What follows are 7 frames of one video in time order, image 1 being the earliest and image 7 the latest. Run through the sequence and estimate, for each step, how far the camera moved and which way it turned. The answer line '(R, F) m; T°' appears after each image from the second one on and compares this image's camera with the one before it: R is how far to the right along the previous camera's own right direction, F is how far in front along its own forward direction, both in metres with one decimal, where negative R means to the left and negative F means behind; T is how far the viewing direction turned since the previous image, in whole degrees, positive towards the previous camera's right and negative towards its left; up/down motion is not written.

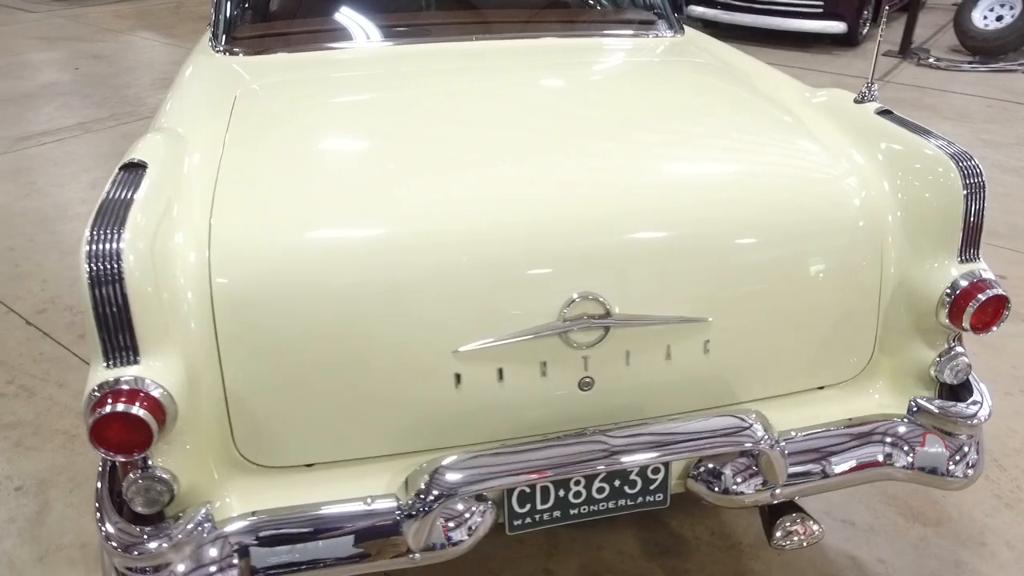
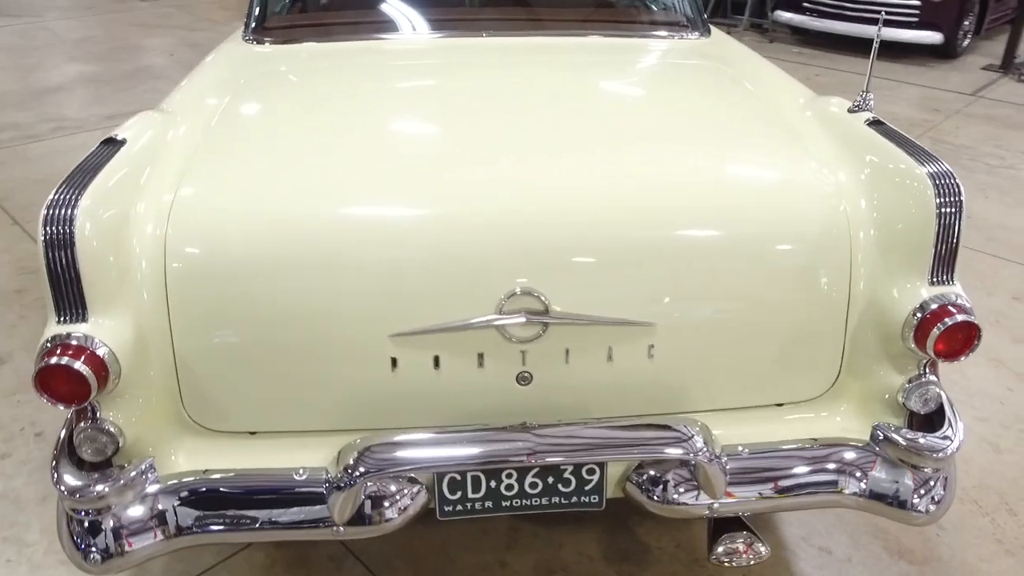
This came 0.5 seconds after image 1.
(+0.3, 0.0) m; -7°
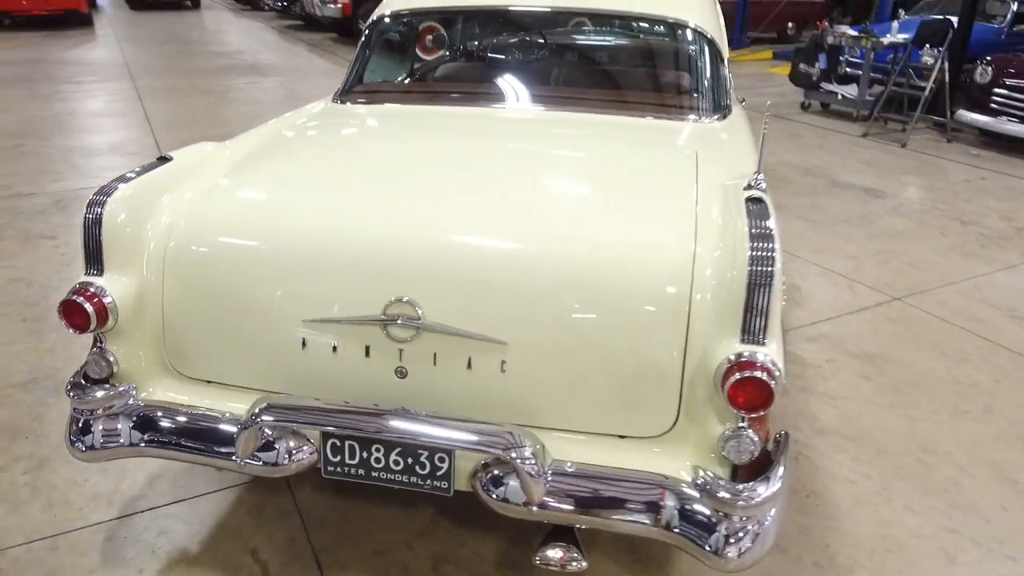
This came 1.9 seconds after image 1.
(+0.7, -0.2) m; -16°
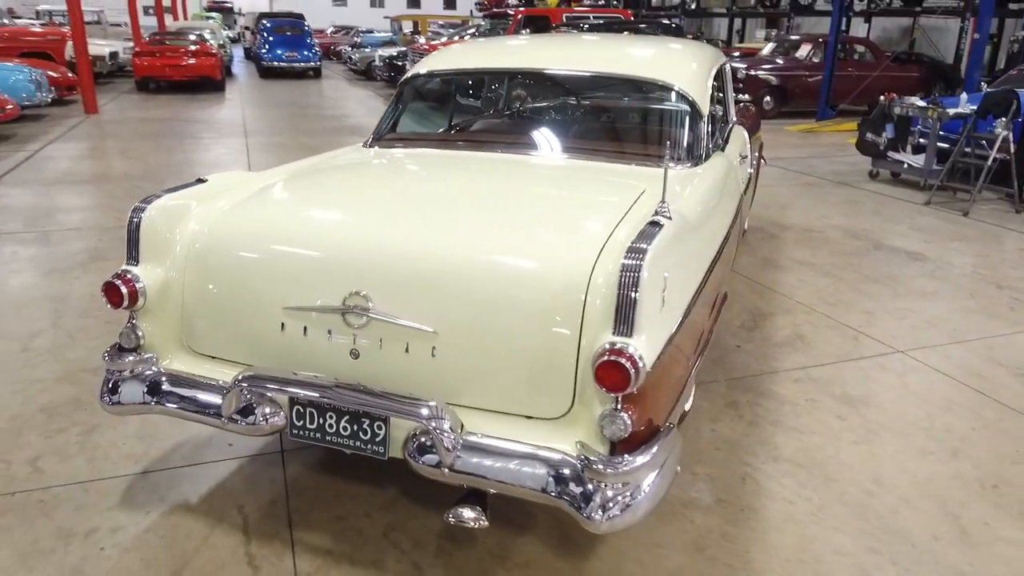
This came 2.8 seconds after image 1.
(+0.5, -0.3) m; -8°
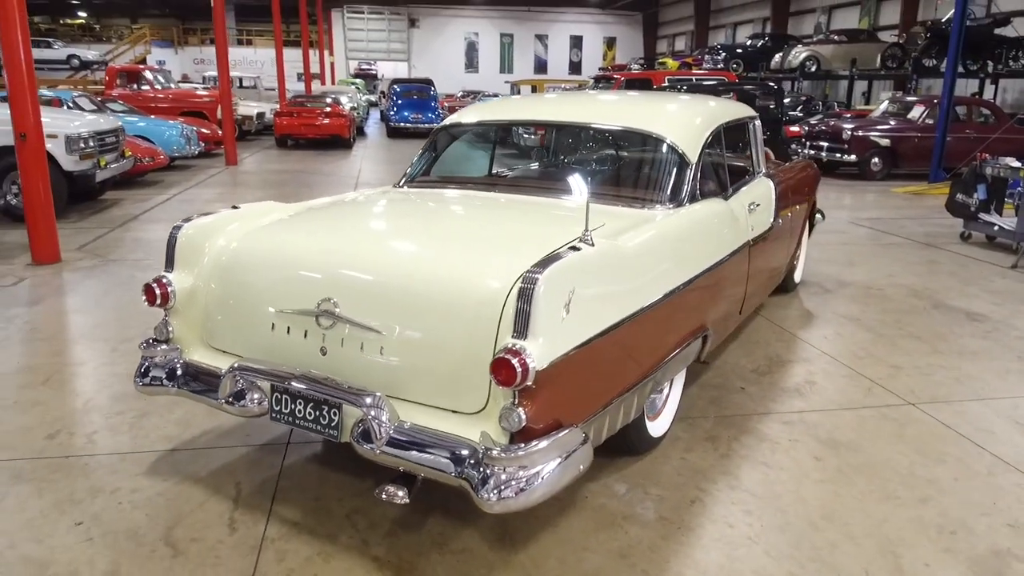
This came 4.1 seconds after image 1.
(+0.6, -0.2) m; -10°
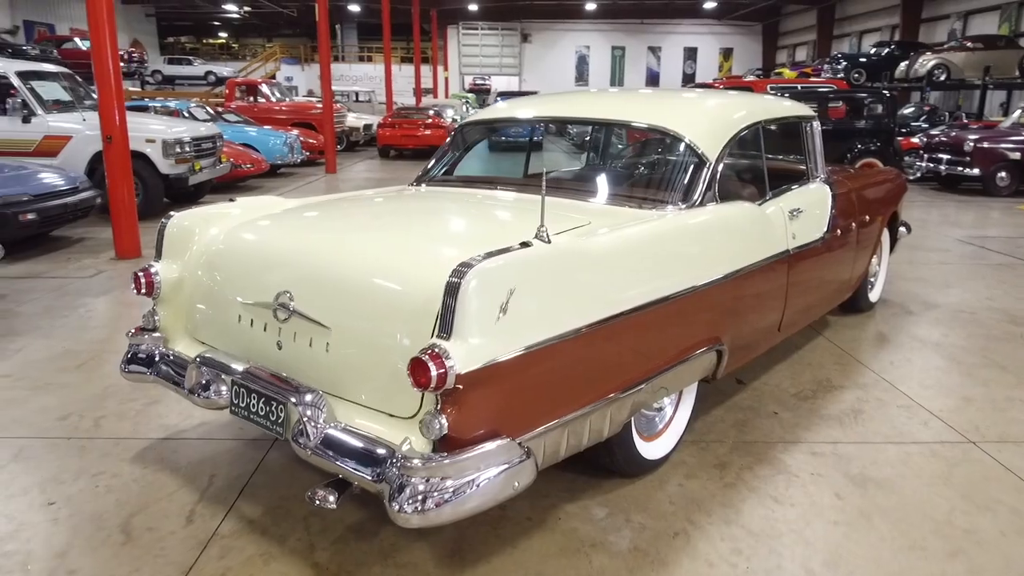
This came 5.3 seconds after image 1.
(+0.5, +0.2) m; -9°
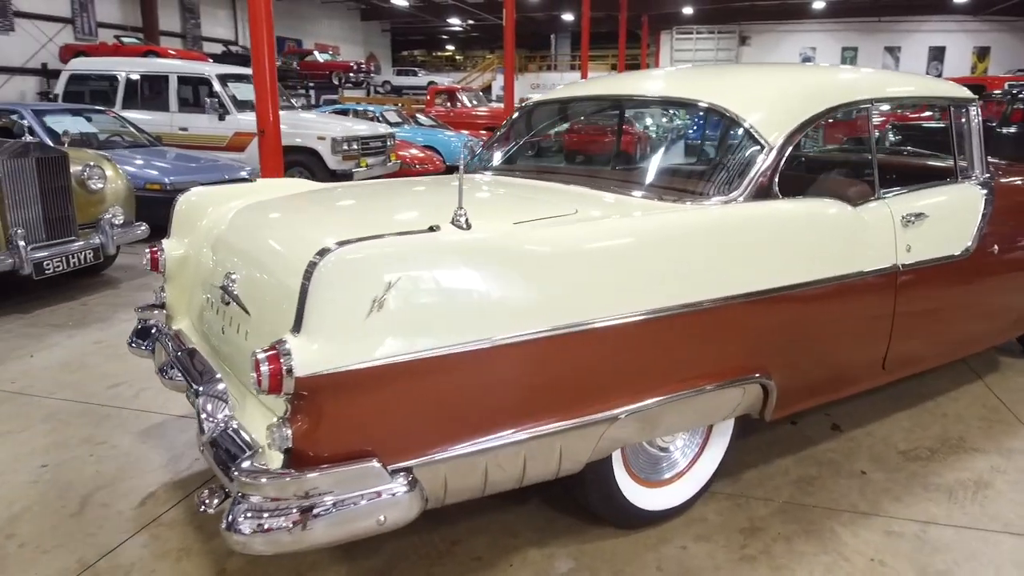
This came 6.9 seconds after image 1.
(+0.7, +0.5) m; -16°
